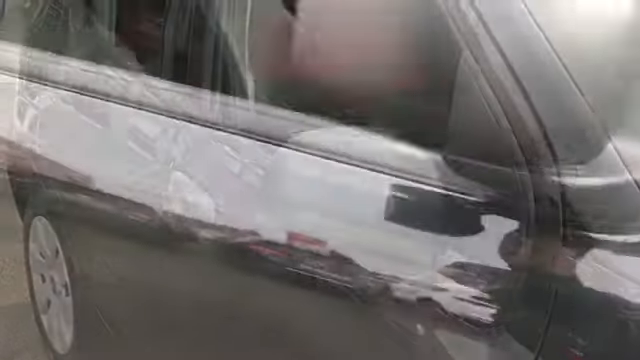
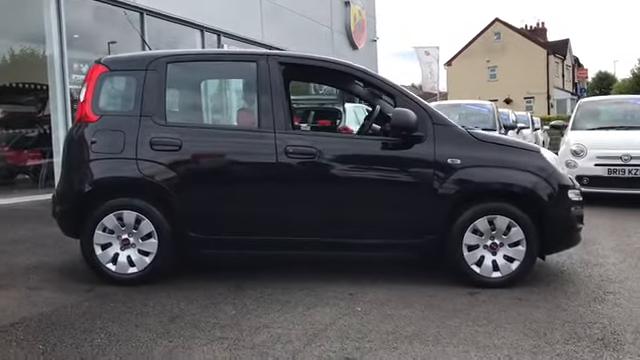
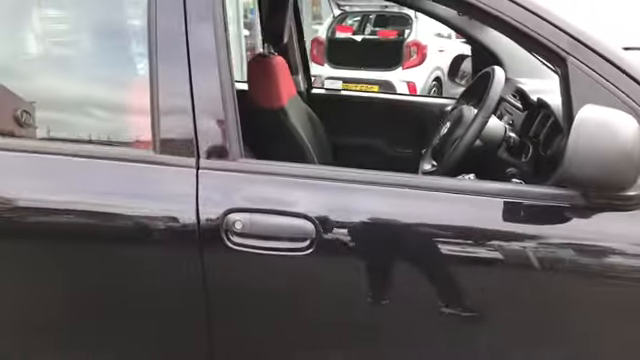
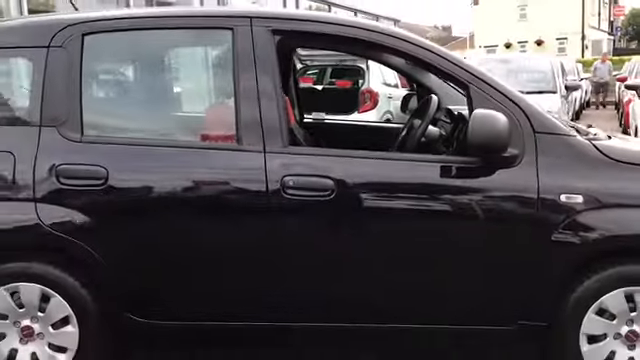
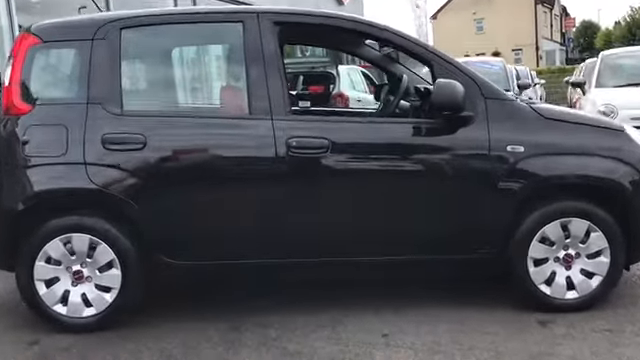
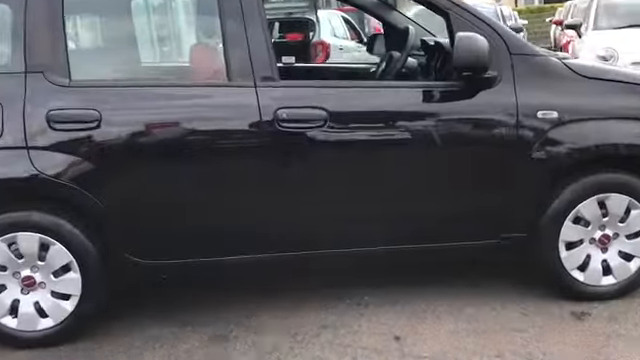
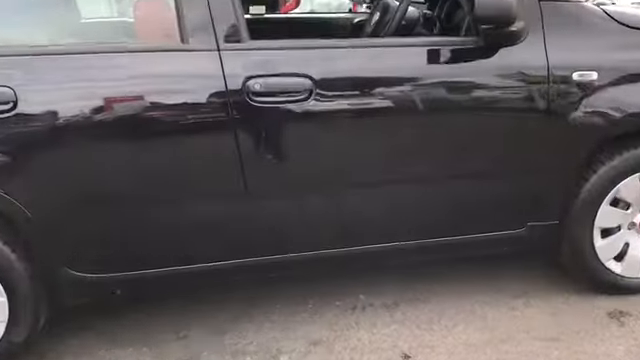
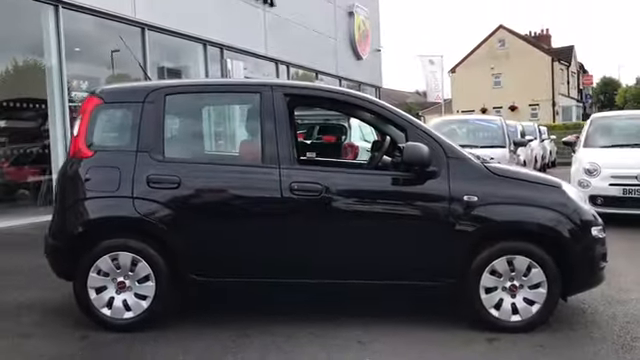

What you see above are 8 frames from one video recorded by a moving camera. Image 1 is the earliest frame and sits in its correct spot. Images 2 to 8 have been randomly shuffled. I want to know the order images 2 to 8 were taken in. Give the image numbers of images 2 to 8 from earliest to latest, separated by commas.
3, 4, 8, 2, 5, 6, 7
